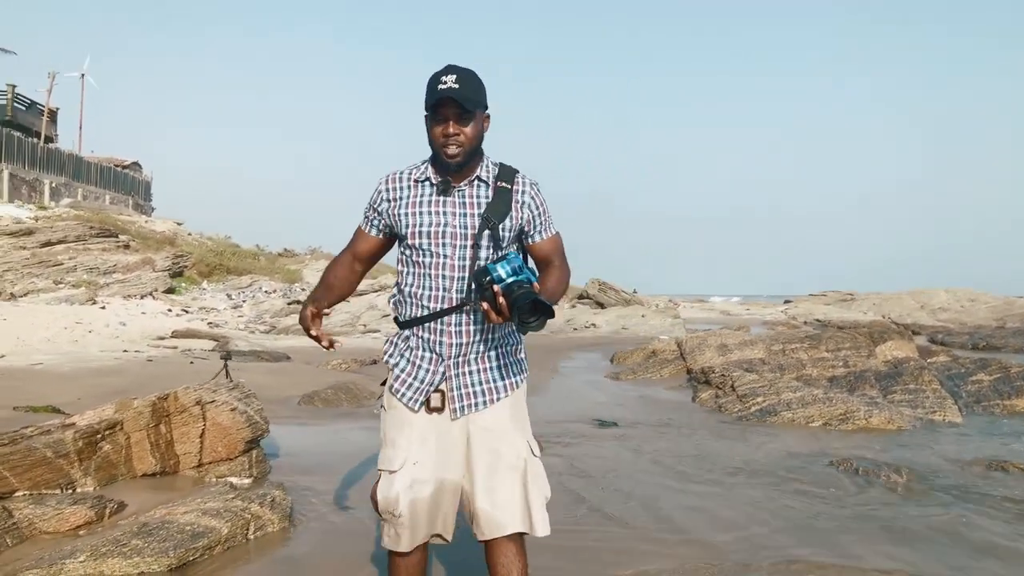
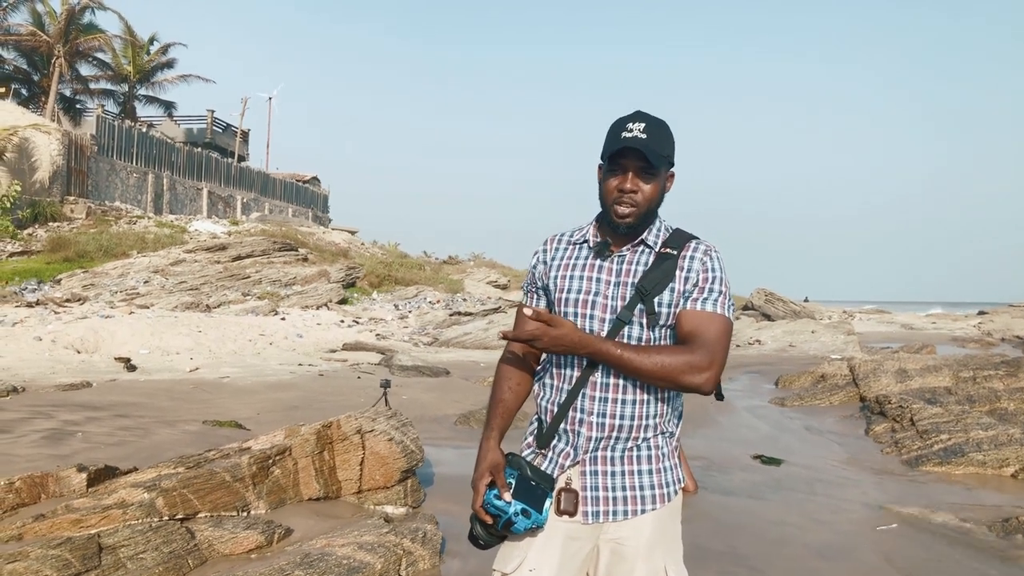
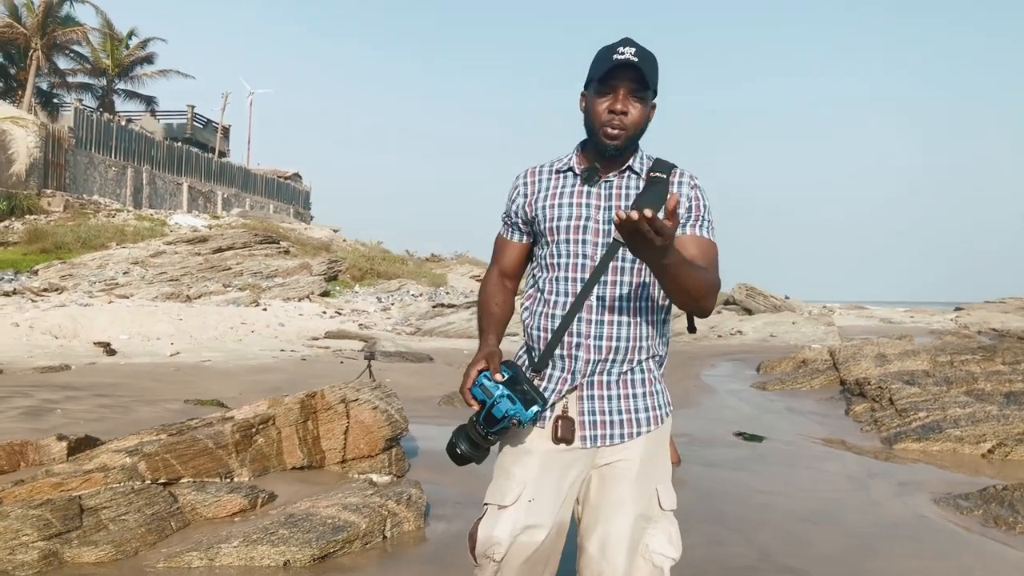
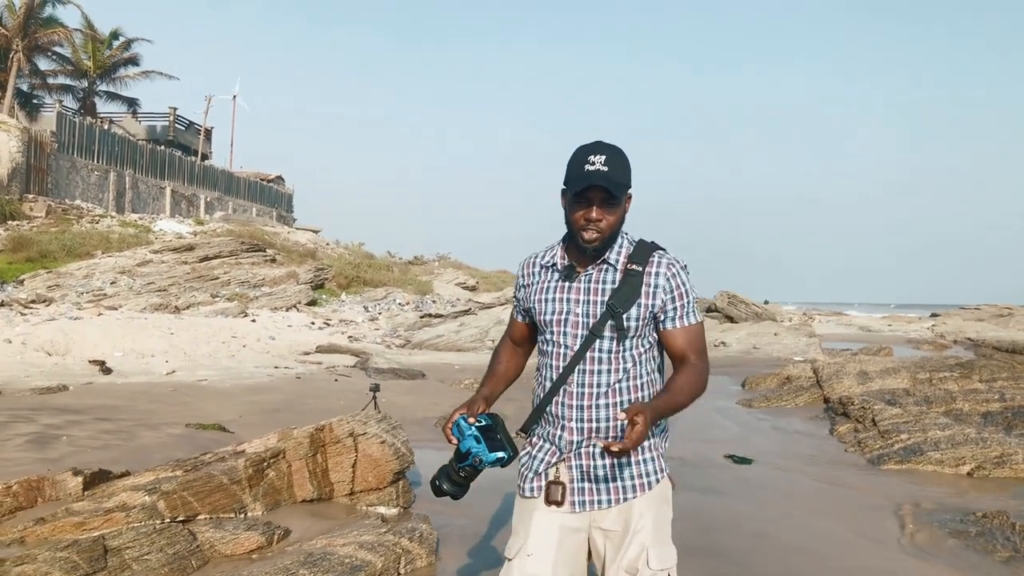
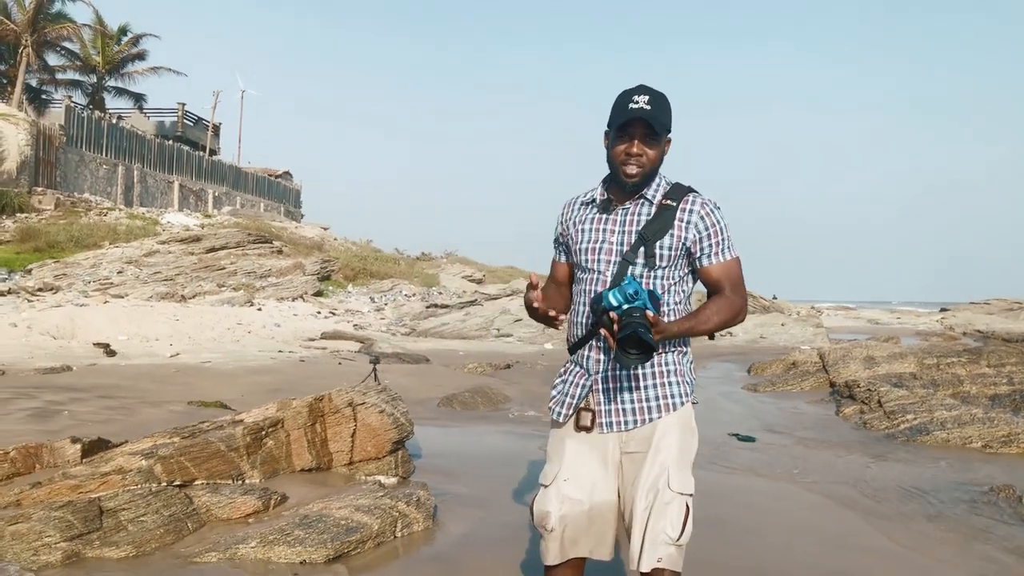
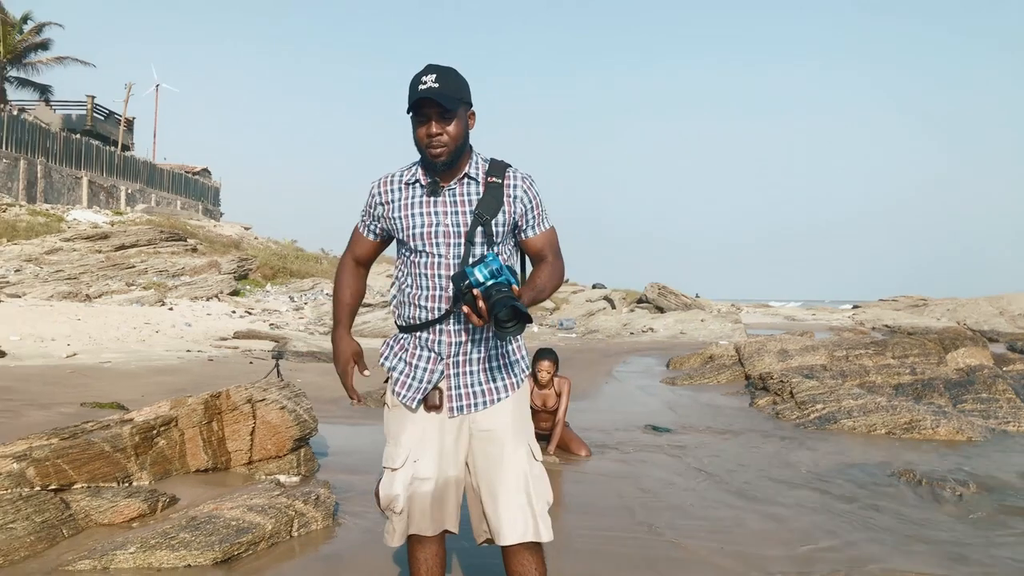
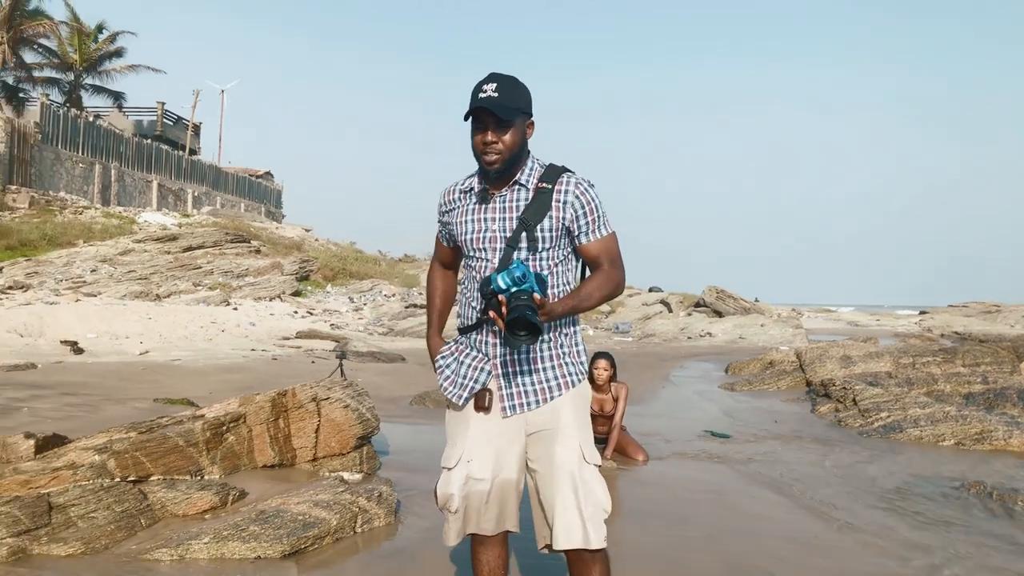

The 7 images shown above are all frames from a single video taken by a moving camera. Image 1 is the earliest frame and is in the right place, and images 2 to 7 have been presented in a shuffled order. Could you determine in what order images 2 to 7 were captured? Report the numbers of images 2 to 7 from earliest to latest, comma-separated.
6, 7, 5, 4, 3, 2
